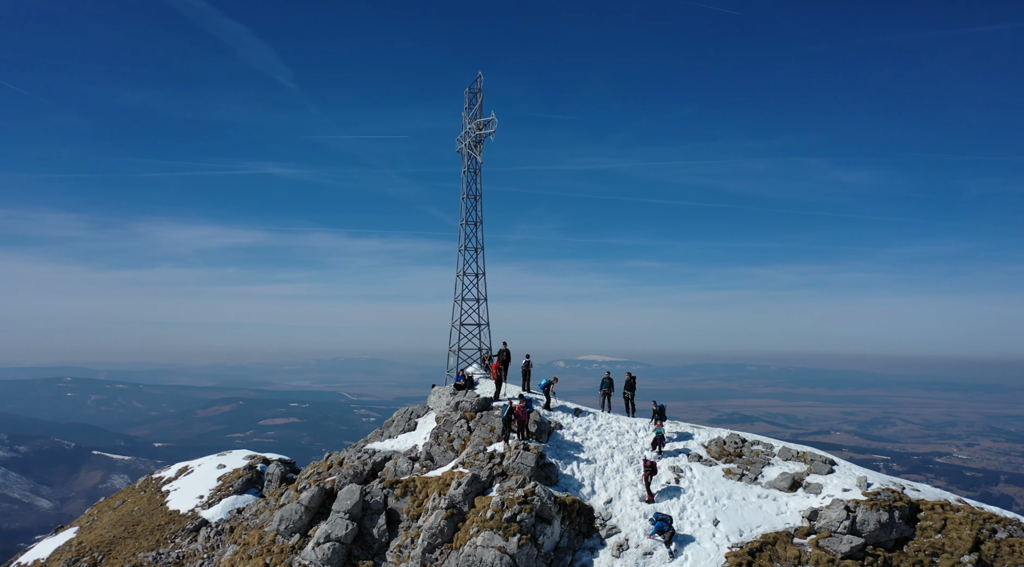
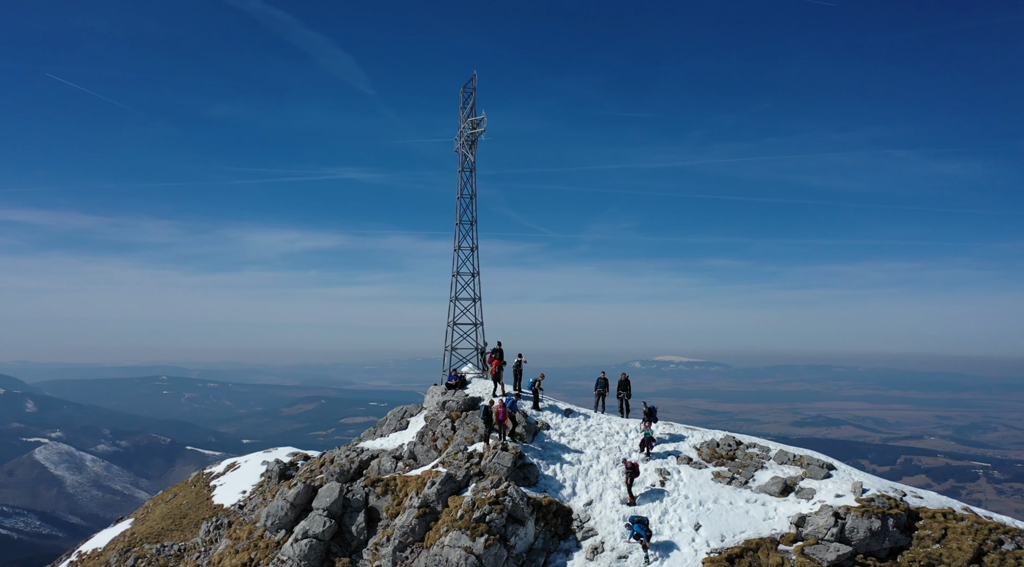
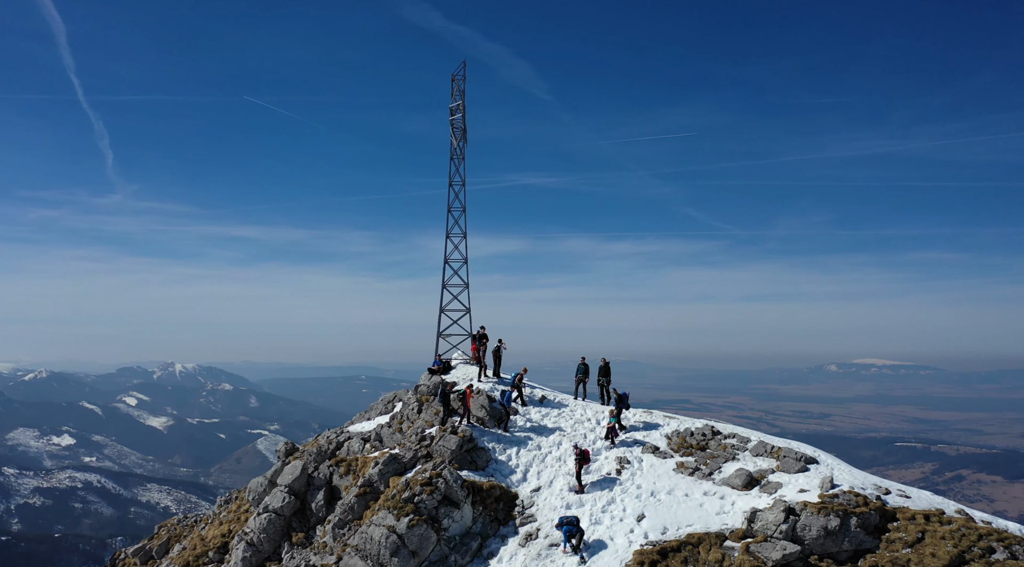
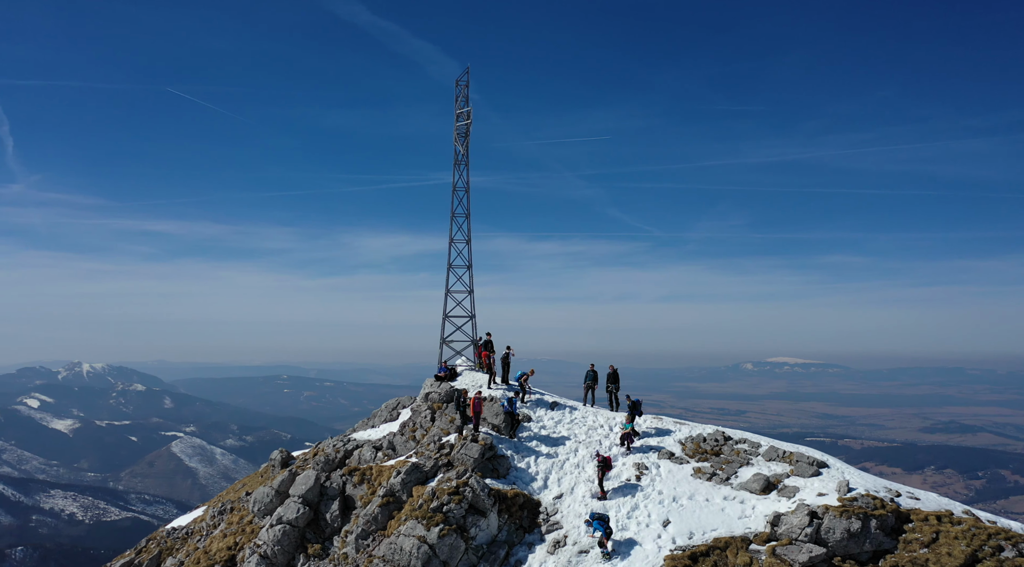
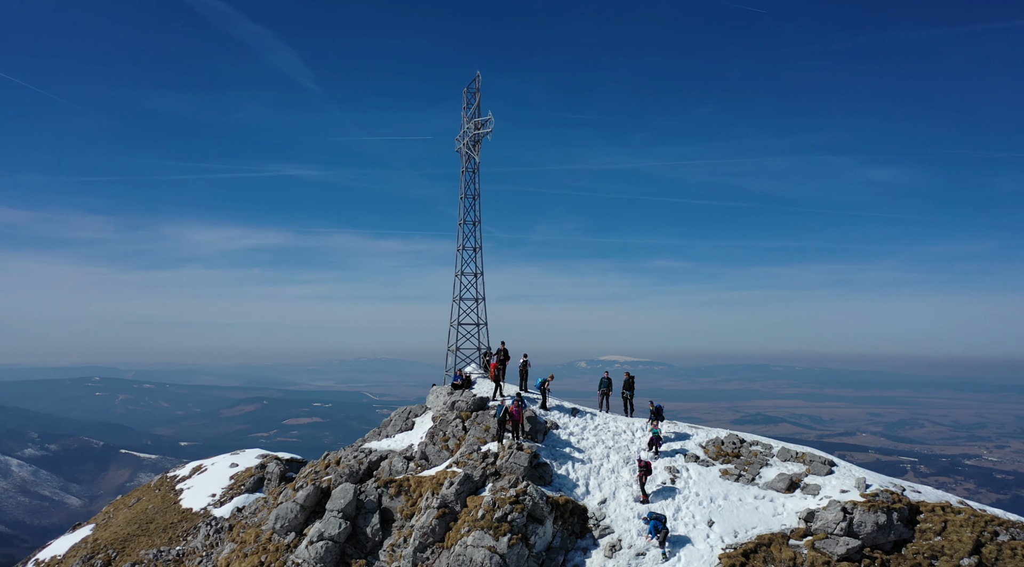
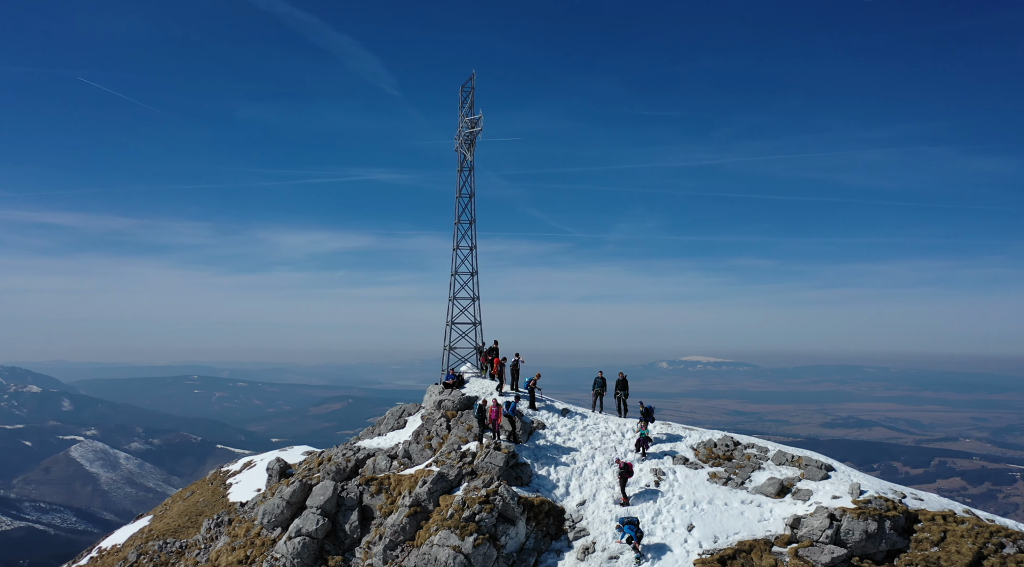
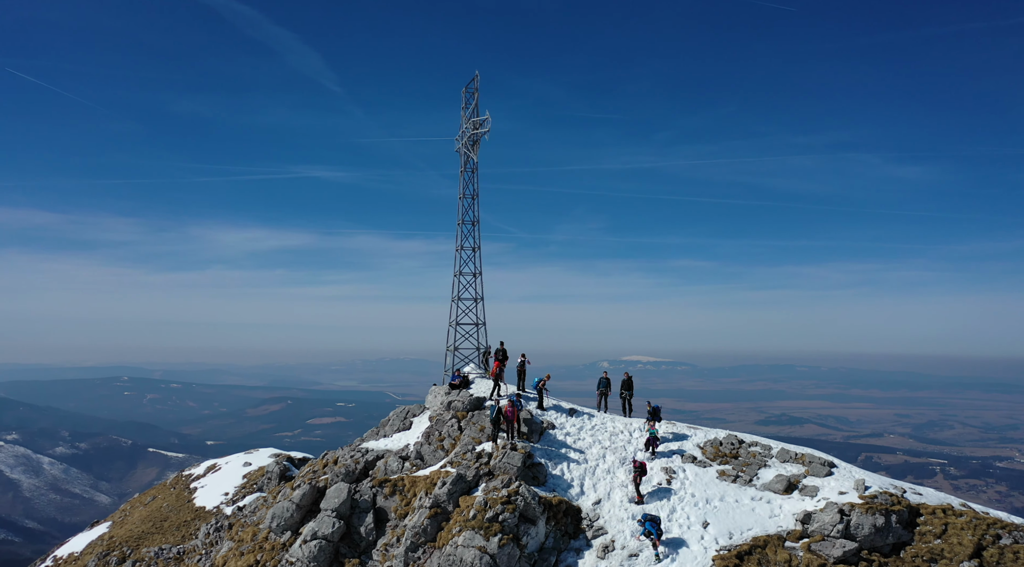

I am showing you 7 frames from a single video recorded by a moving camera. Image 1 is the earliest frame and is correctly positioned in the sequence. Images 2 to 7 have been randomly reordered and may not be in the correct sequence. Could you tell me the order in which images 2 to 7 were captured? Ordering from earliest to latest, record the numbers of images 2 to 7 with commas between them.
5, 7, 2, 6, 4, 3
